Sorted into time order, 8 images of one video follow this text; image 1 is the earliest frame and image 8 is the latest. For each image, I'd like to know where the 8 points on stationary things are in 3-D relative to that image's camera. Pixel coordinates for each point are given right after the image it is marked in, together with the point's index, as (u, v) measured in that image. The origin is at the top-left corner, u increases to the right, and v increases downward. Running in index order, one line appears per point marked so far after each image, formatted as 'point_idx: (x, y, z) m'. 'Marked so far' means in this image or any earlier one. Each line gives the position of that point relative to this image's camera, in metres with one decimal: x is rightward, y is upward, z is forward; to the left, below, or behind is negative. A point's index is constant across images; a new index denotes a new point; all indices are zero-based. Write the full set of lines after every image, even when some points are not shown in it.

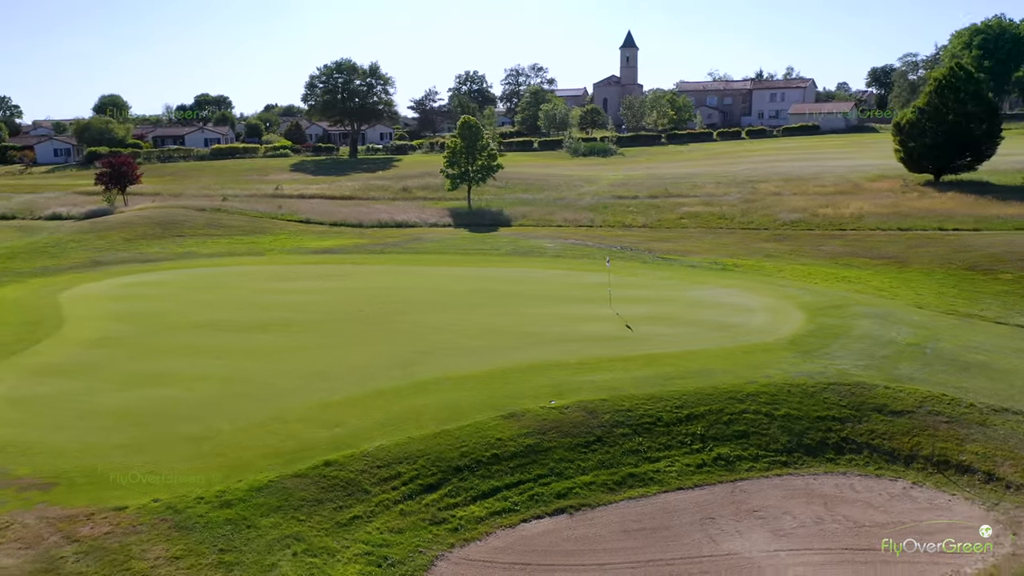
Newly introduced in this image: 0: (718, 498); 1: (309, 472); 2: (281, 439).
0: (+2.8, -2.8, +10.9) m
1: (-2.6, -2.4, +10.6) m
2: (-3.2, -2.1, +11.6) m
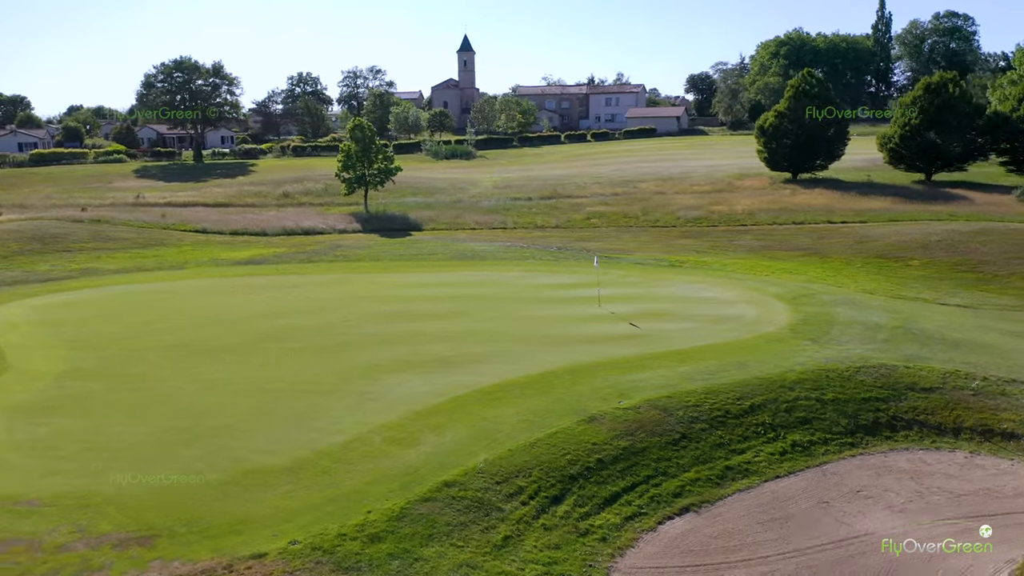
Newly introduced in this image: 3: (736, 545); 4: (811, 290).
0: (+4.3, -2.7, +11.4) m
1: (-0.9, -2.5, +9.9) m
2: (-1.7, -2.3, +10.7) m
3: (+2.6, -3.1, +9.8) m
4: (+7.3, -0.1, +20.0) m
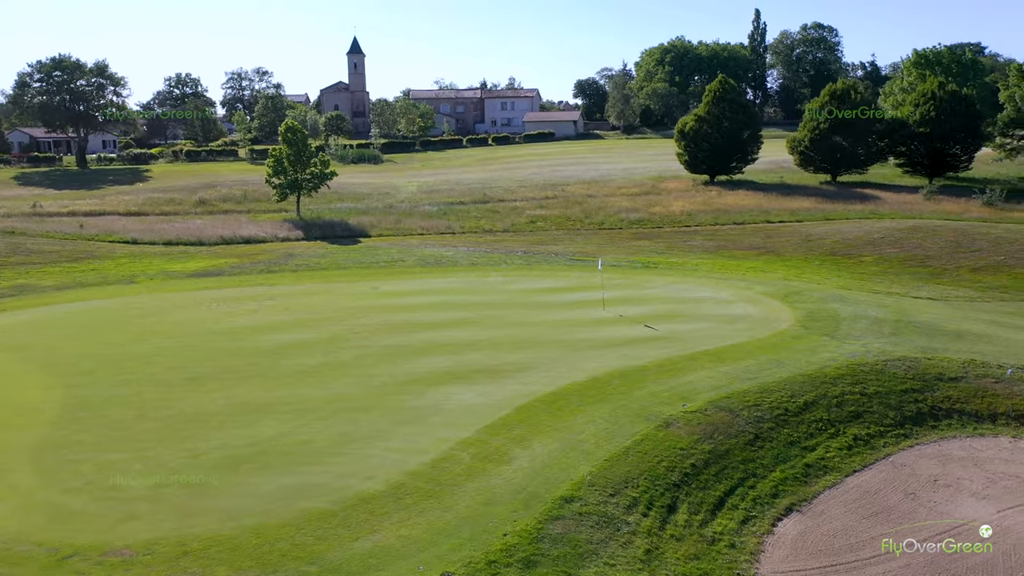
0: (+5.5, -2.7, +11.7) m
1: (+0.6, -2.6, +9.5) m
2: (-0.4, -2.4, +10.2) m
3: (+4.1, -3.1, +9.9) m
4: (+7.2, 0.0, +20.7) m
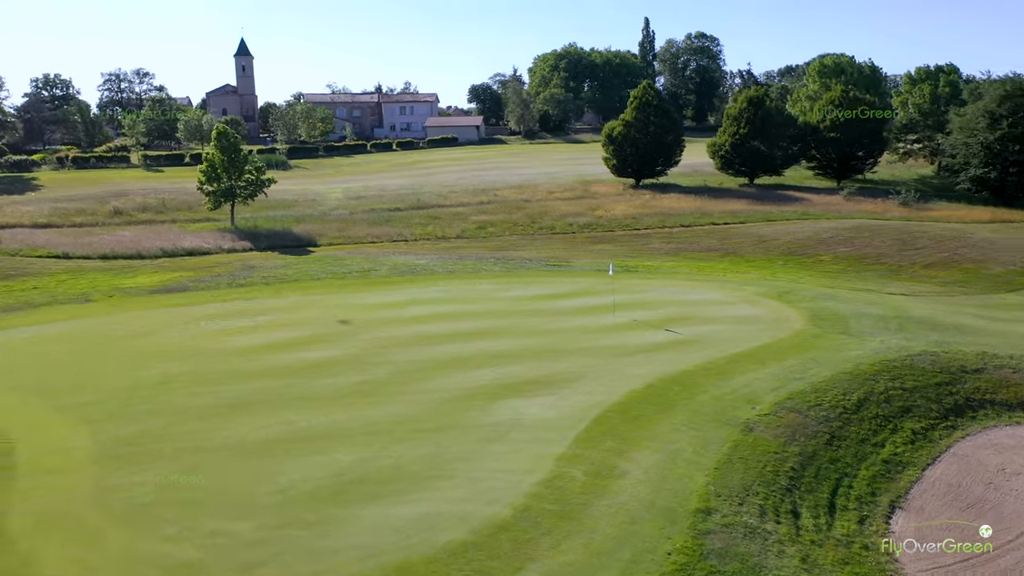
0: (+6.7, -2.7, +12.1) m
1: (+2.2, -2.7, +9.2) m
2: (+1.2, -2.5, +9.8) m
3: (+5.6, -3.0, +10.2) m
4: (+7.0, 0.0, +21.3) m
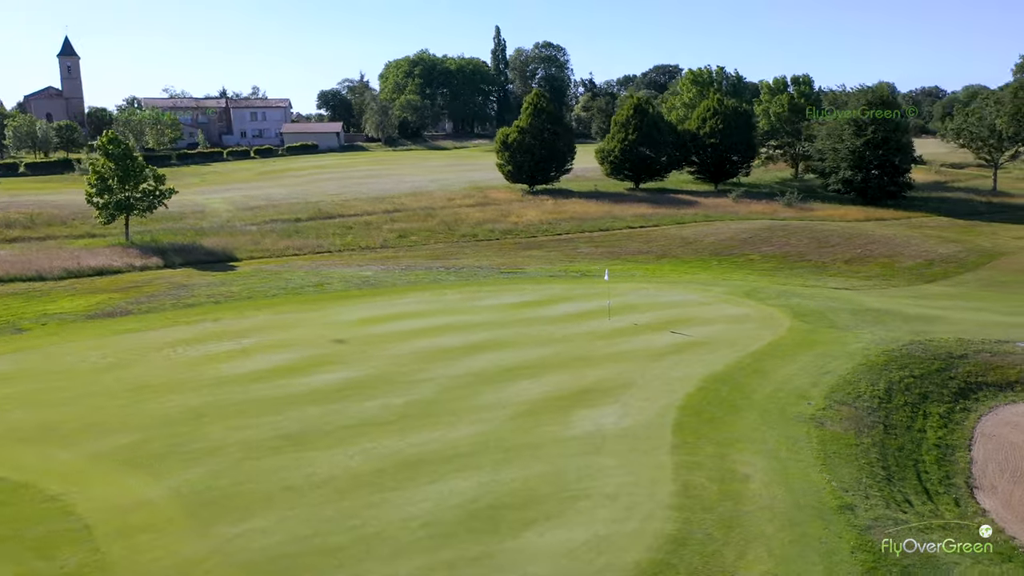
0: (+7.8, -2.5, +13.1) m
1: (+4.0, -2.7, +9.4) m
2: (+2.9, -2.6, +9.8) m
3: (+7.2, -2.9, +11.0) m
4: (+6.3, 0.0, +22.2) m
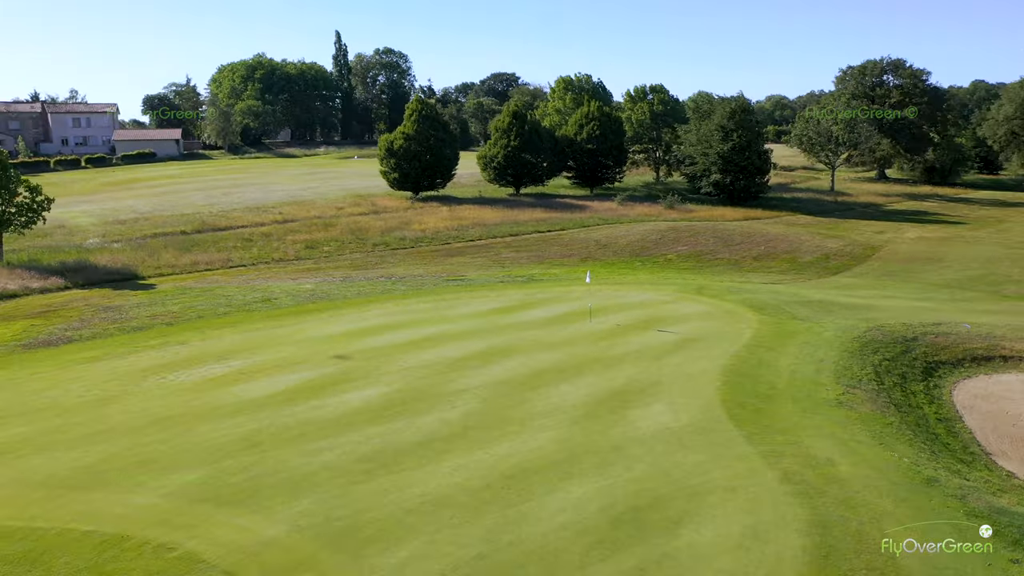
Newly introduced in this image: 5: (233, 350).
0: (+8.5, -2.3, +14.8) m
1: (+5.5, -2.5, +10.3) m
2: (+4.3, -2.5, +10.4) m
3: (+8.3, -2.7, +12.6) m
4: (+5.0, +0.1, +23.3) m
5: (-5.6, -1.3, +16.3) m
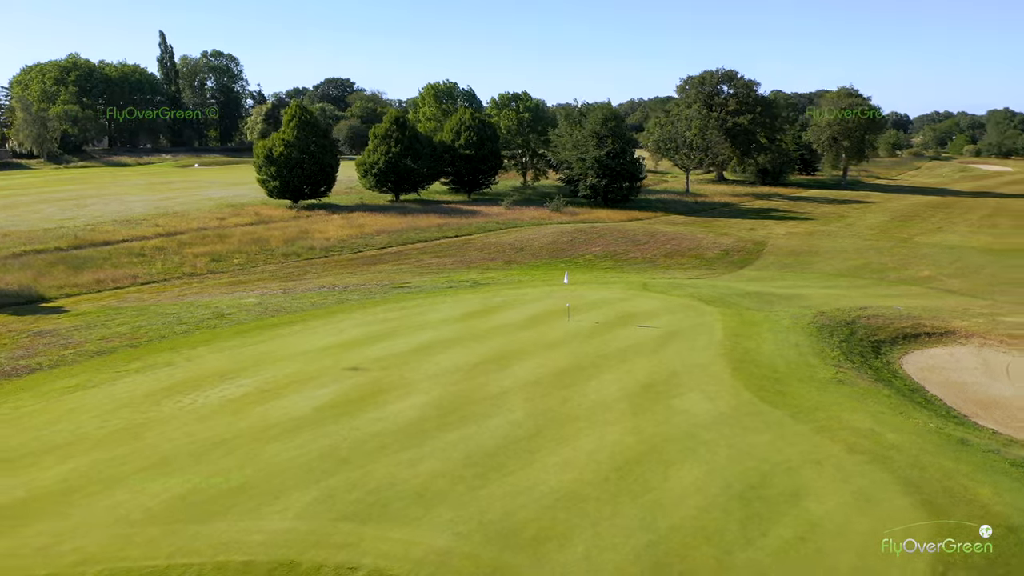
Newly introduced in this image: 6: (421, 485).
0: (+8.8, -2.0, +16.9) m
1: (+6.8, -2.3, +11.9) m
2: (+5.7, -2.3, +11.8) m
3: (+9.1, -2.4, +14.7) m
4: (+3.5, +0.2, +24.5) m
5: (-5.3, -1.5, +15.4) m
6: (-1.2, -2.5, +10.1) m
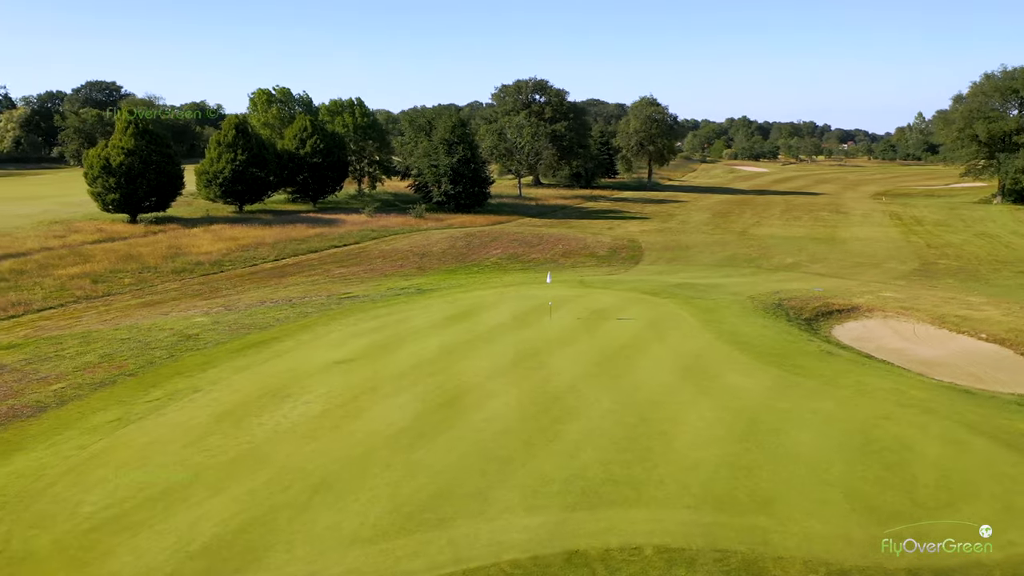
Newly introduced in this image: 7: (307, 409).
0: (+9.0, -1.5, +19.9) m
1: (+8.4, -1.9, +14.5) m
2: (+7.3, -1.9, +14.1) m
3: (+9.8, -1.9, +17.8) m
4: (+1.7, +0.2, +25.8) m
5: (-4.3, -1.8, +14.6) m
6: (+1.1, -2.4, +10.7) m
7: (-3.5, -2.1, +13.2) m
